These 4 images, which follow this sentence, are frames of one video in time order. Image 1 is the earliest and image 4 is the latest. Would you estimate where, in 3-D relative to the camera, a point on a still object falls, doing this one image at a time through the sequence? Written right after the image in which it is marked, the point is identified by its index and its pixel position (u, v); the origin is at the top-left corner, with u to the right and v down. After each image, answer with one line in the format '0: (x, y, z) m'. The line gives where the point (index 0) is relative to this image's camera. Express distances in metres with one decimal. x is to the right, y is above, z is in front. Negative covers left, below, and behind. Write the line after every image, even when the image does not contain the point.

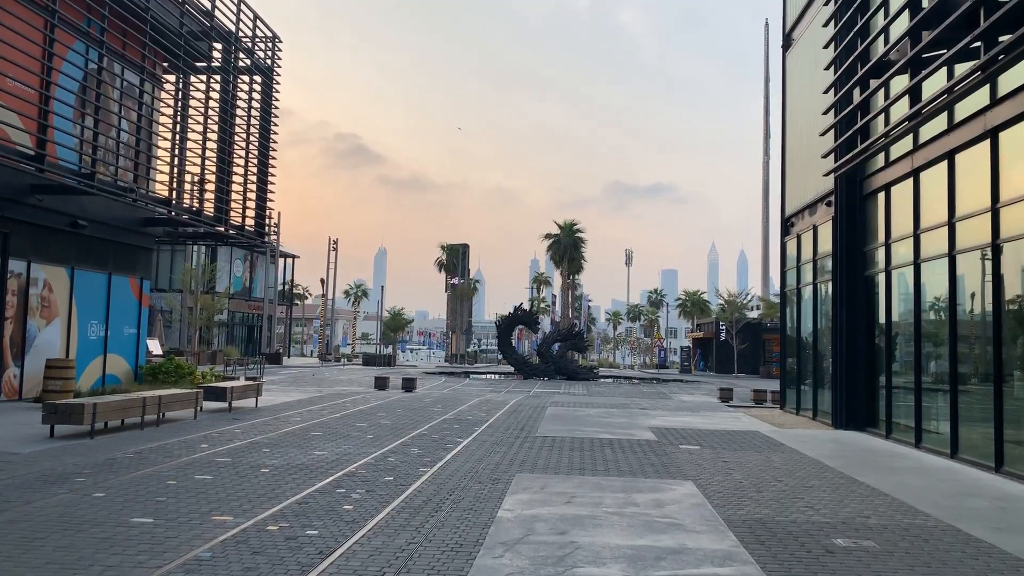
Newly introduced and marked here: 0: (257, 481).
0: (-3.3, -2.5, +9.8) m
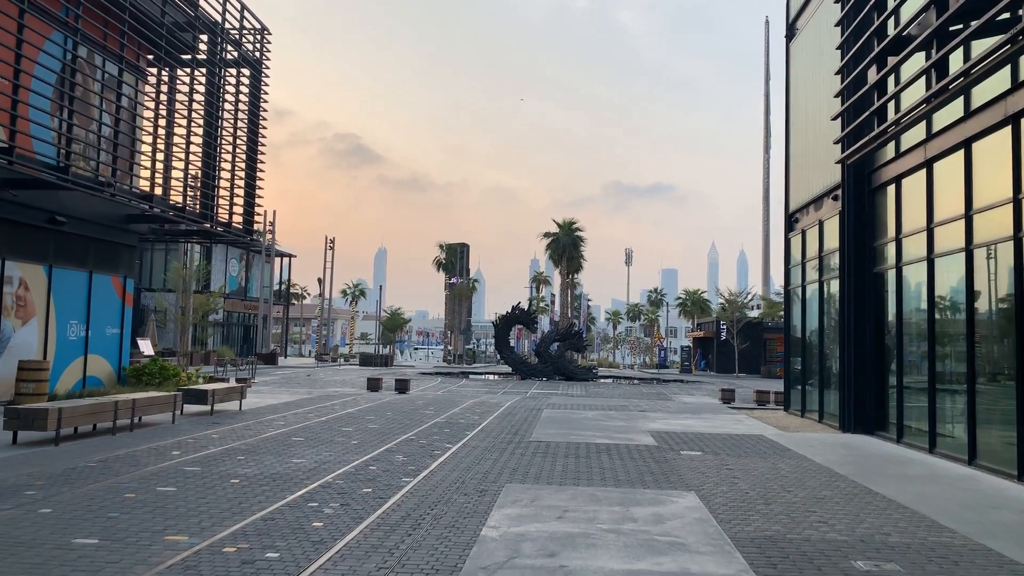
0: (-3.4, -2.4, +9.1) m
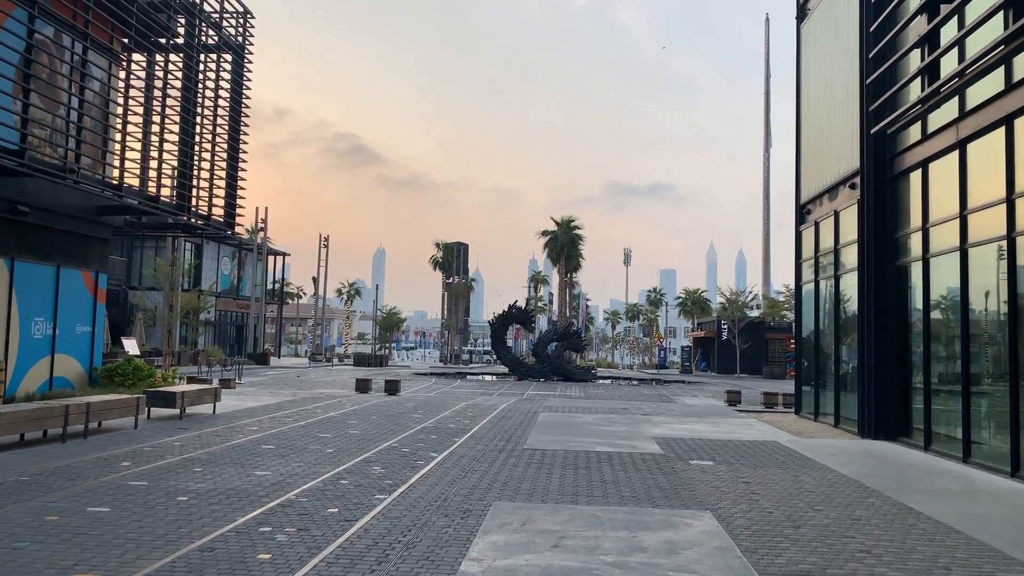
0: (-3.5, -2.3, +7.9) m
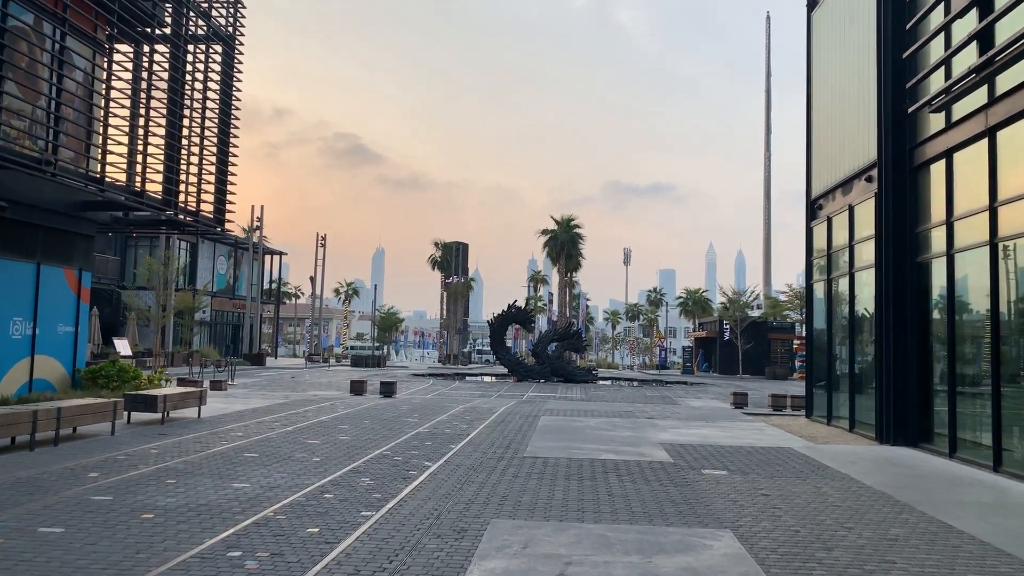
0: (-3.5, -2.3, +7.1) m
